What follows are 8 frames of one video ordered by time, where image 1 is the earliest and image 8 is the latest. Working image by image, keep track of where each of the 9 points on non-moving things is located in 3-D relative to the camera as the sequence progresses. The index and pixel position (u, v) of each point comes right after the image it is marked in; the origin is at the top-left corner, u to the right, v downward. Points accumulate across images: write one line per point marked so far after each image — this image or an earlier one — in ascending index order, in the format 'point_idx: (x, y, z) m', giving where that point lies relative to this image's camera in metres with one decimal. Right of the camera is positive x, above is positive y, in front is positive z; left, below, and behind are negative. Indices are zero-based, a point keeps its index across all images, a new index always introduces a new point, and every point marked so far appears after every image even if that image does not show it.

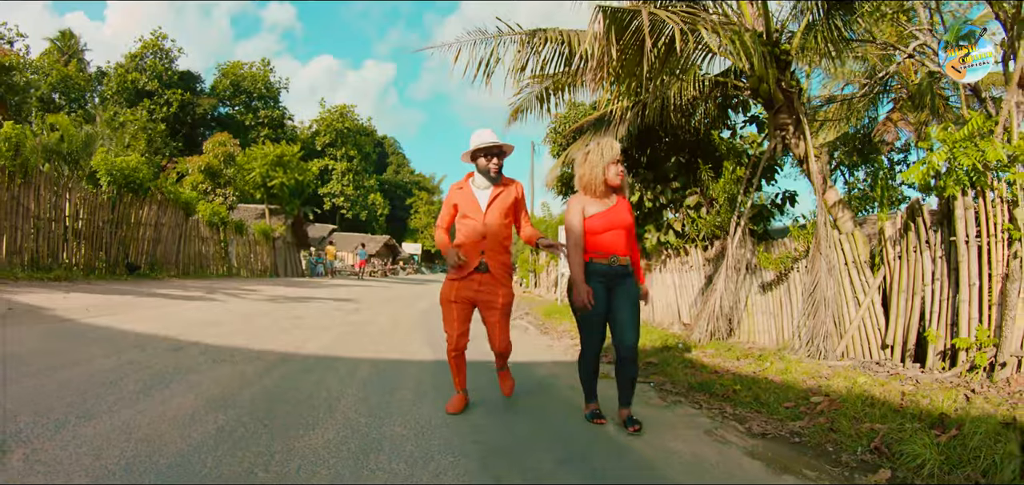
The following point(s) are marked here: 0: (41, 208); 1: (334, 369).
0: (-7.1, +0.5, +10.5) m
1: (-1.2, -0.8, +4.6) m
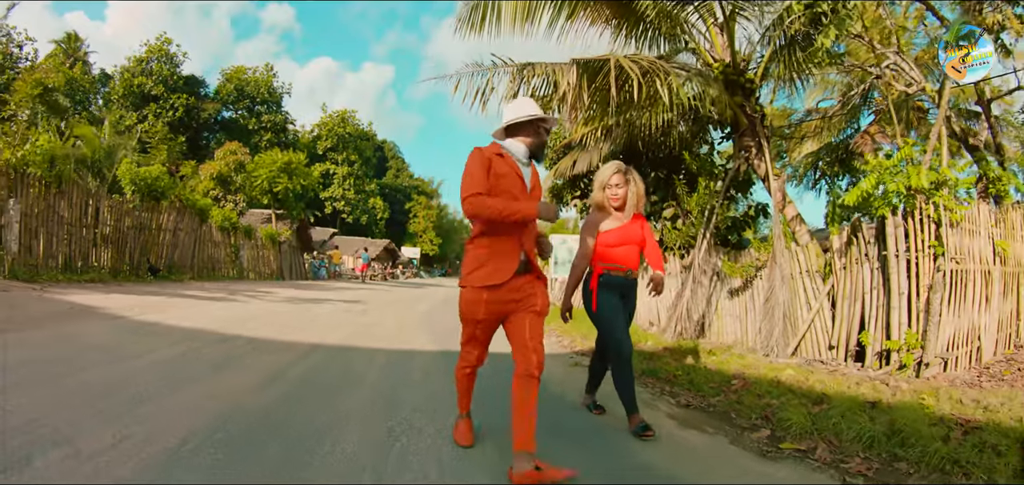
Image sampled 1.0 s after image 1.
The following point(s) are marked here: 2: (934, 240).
0: (-7.2, +0.4, +11.4) m
1: (-1.3, -0.9, +5.5) m
2: (+3.7, 0.0, +6.1) m
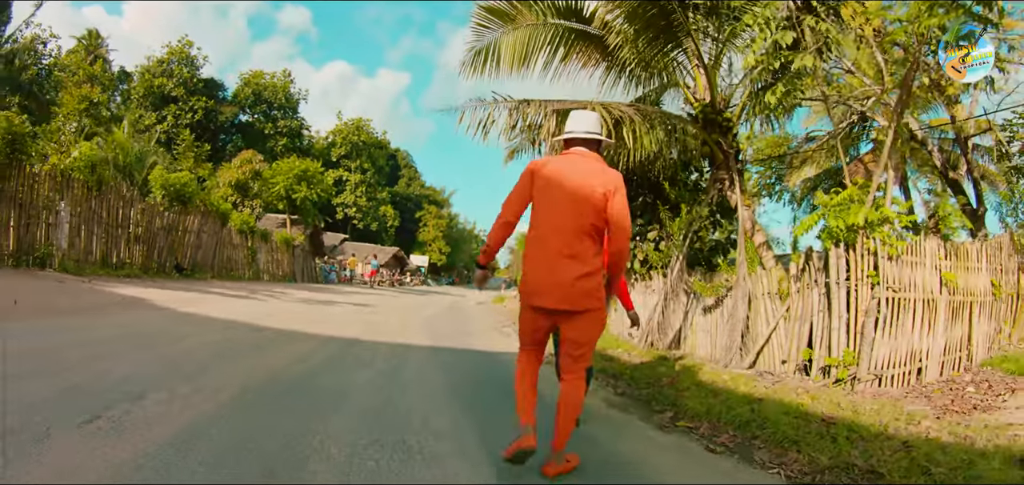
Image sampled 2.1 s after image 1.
0: (-7.2, +0.5, +12.5) m
1: (-1.4, -1.0, +6.5) m
2: (+3.6, -0.3, +7.0) m
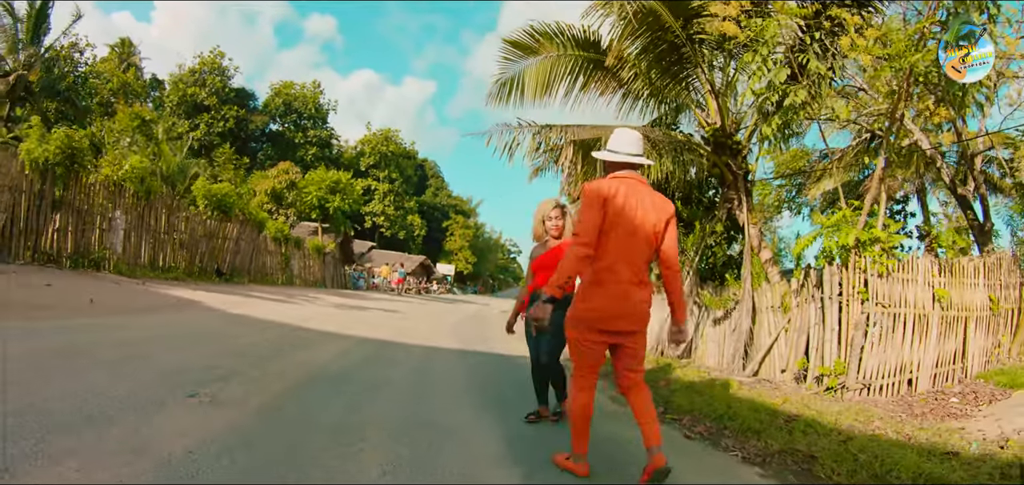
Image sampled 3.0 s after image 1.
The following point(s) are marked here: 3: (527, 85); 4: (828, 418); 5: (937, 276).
0: (-6.8, +0.4, +13.5) m
1: (-1.2, -1.1, +7.3) m
2: (+3.8, -0.5, +7.6) m
3: (+0.2, +2.1, +9.3) m
4: (+2.1, -1.1, +4.7) m
5: (+5.0, -0.4, +8.2) m
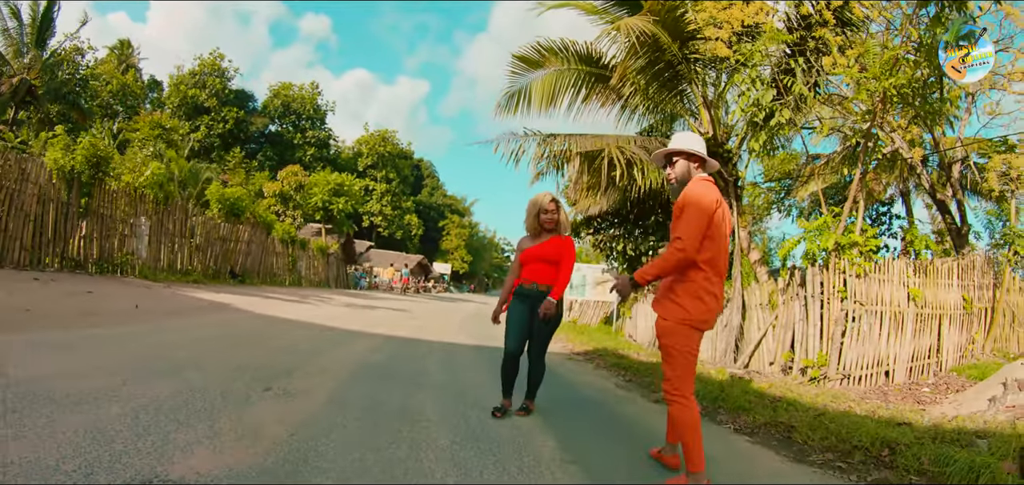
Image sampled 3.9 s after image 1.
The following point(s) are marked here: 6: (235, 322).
0: (-6.7, +0.3, +14.1) m
1: (-1.1, -1.2, +7.9) m
2: (+3.9, -0.5, +8.3) m
3: (+0.3, +2.1, +9.9) m
4: (+2.3, -1.2, +5.4) m
5: (+5.1, -0.4, +8.9) m
6: (-3.2, -1.0, +8.1) m
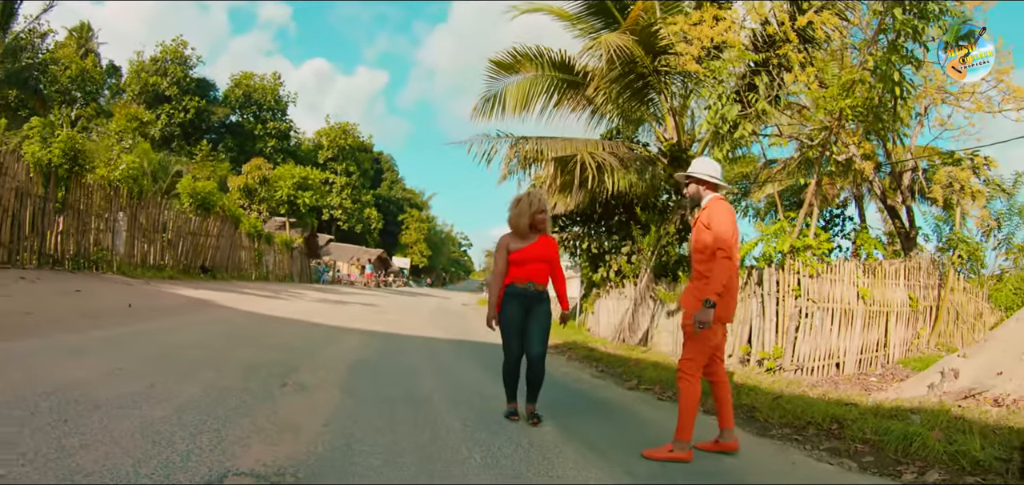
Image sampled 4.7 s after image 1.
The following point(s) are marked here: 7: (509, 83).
0: (-7.3, +0.4, +14.1) m
1: (-1.4, -1.1, +8.3) m
2: (+3.6, -0.5, +8.9) m
3: (-0.1, +2.1, +10.3) m
4: (+2.2, -1.2, +6.0) m
5: (+4.8, -0.5, +9.7) m
6: (-3.4, -0.9, +8.3) m
7: (0.0, +2.3, +10.4) m
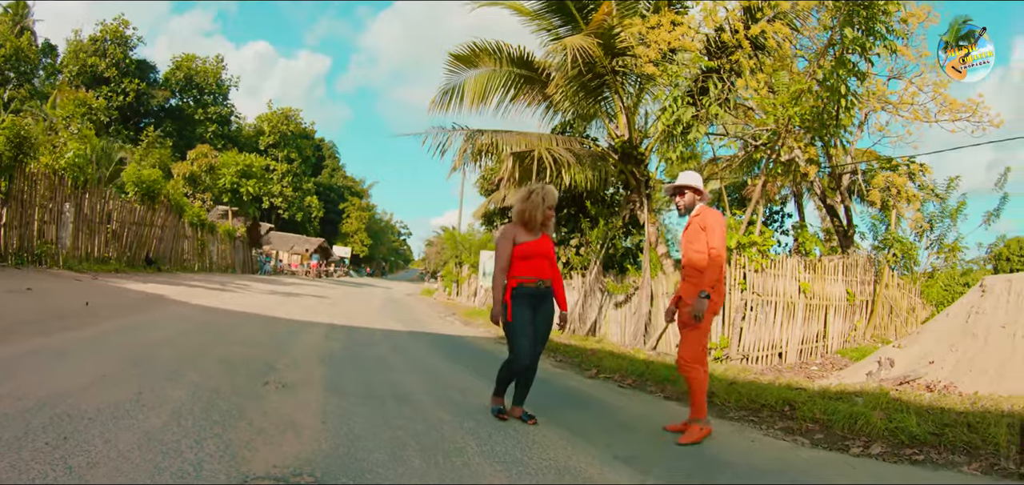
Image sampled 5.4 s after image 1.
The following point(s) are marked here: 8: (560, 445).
0: (-8.2, +0.7, +13.6) m
1: (-1.9, -1.0, +8.4) m
2: (+3.0, -0.5, +9.4) m
3: (-0.7, +2.2, +10.5) m
4: (+1.8, -1.2, +6.3) m
5: (+4.2, -0.4, +10.2) m
6: (-3.9, -0.8, +8.2) m
7: (-0.7, +2.5, +10.5) m
8: (+0.2, -1.0, +3.5) m
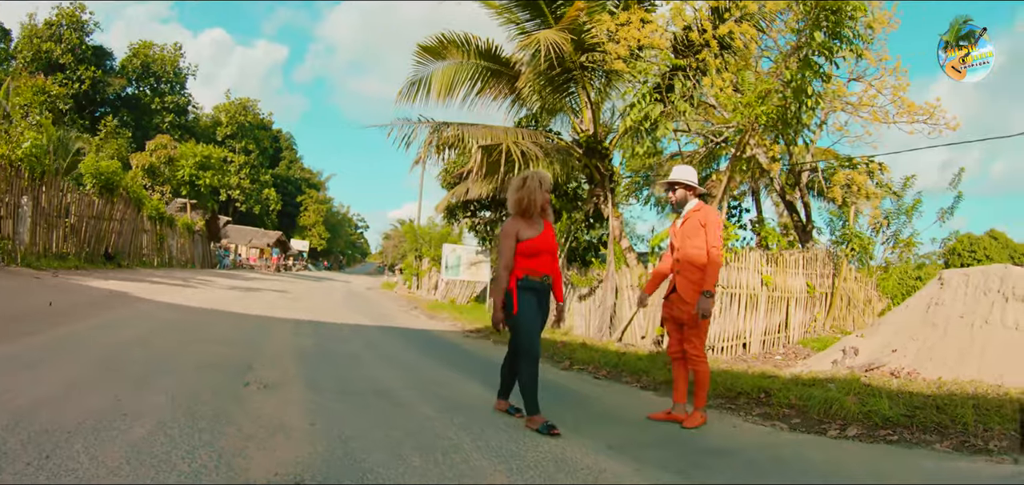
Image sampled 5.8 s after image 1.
0: (-8.8, +0.8, +13.2) m
1: (-2.2, -1.0, +8.4) m
2: (+2.6, -0.4, +9.7) m
3: (-1.1, +2.3, +10.5) m
4: (+1.6, -1.1, +6.5) m
5: (+3.7, -0.3, +10.6) m
6: (-4.2, -0.7, +8.1) m
7: (-1.1, +2.5, +10.5) m
8: (+0.2, -1.0, +3.6) m
